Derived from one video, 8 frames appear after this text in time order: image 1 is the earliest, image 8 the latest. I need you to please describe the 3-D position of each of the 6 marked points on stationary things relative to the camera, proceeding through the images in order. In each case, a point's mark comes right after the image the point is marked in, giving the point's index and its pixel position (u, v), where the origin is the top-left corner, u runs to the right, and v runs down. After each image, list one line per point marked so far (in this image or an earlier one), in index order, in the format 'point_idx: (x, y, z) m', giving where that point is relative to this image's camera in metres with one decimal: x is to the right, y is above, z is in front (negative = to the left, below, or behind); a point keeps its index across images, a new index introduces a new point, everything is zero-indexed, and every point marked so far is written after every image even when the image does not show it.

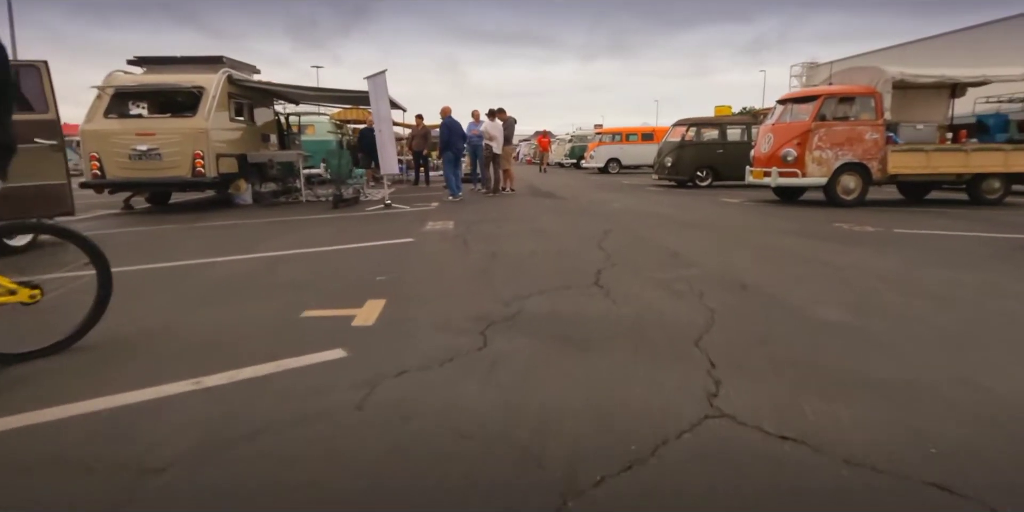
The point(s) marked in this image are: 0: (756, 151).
0: (+5.2, +2.2, +11.7) m
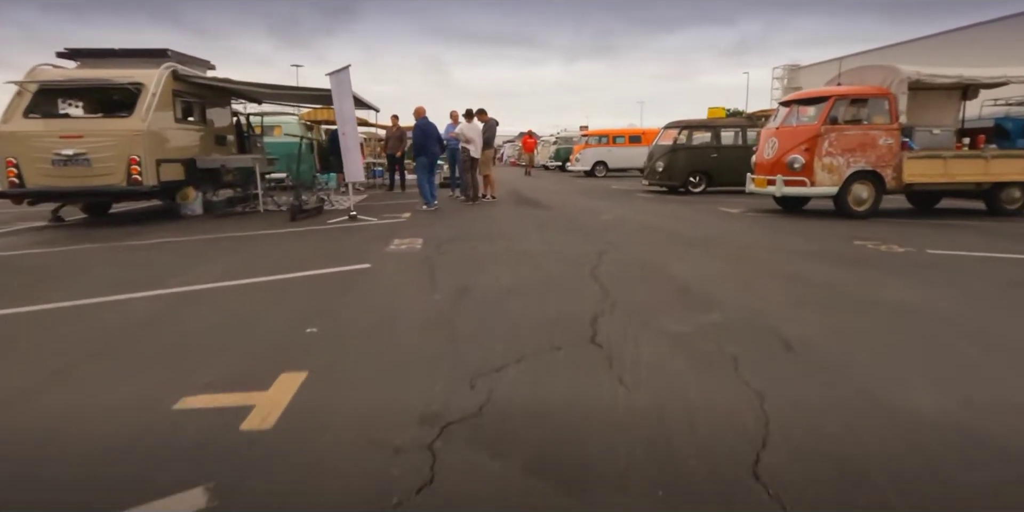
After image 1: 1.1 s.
0: (+4.9, +1.9, +10.7) m
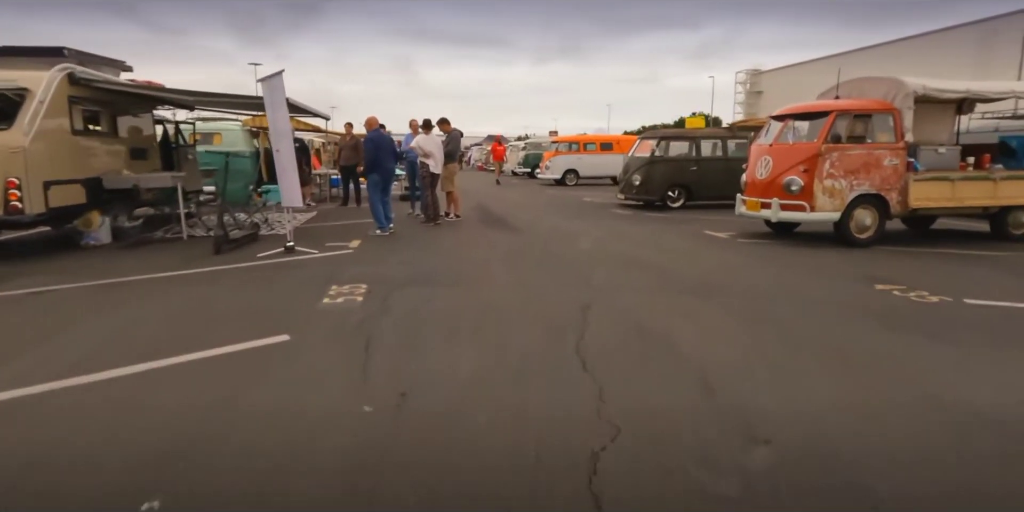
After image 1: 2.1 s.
0: (+4.3, +1.4, +9.7) m
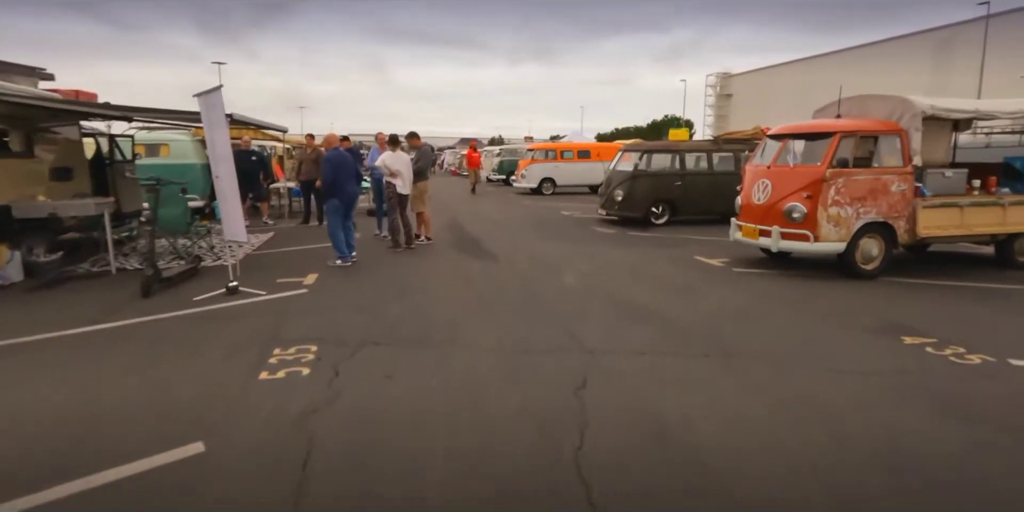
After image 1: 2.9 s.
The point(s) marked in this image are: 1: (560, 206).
0: (+3.9, +0.9, +9.0) m
1: (+1.7, +1.8, +19.8) m
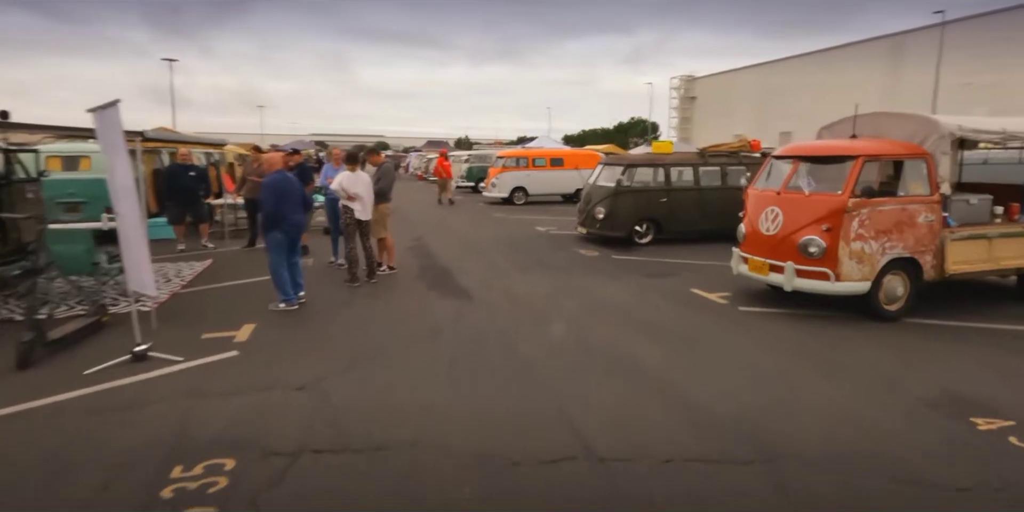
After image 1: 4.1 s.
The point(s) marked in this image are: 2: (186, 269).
0: (+3.5, +0.3, +7.9) m
1: (+0.7, +1.3, +18.6) m
2: (-6.1, -0.2, +10.2) m
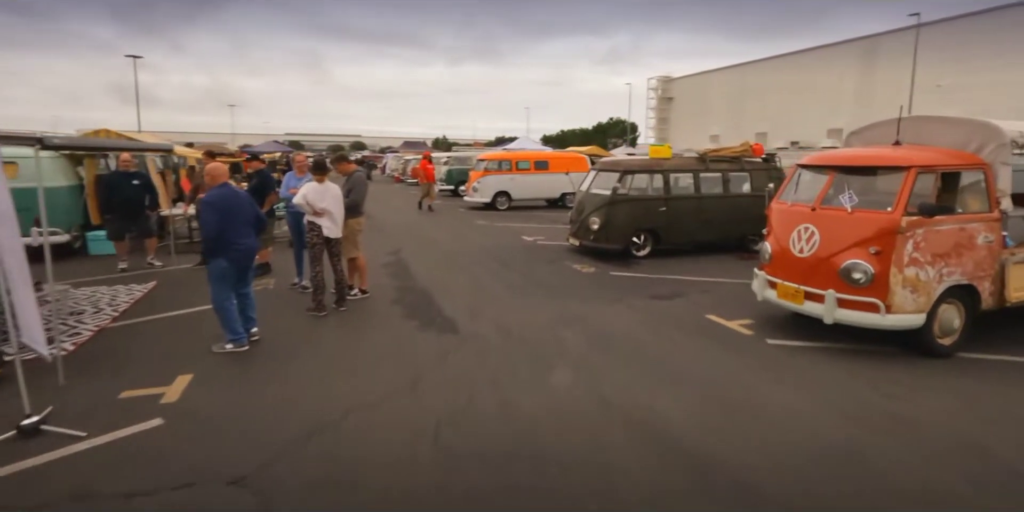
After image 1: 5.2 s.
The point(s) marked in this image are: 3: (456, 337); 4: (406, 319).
0: (+3.4, 0.0, +6.9) m
1: (+0.2, +0.9, +17.4) m
2: (-6.3, -0.6, +8.8) m
3: (-0.7, -1.0, +7.0) m
4: (-1.5, -0.9, +7.7) m
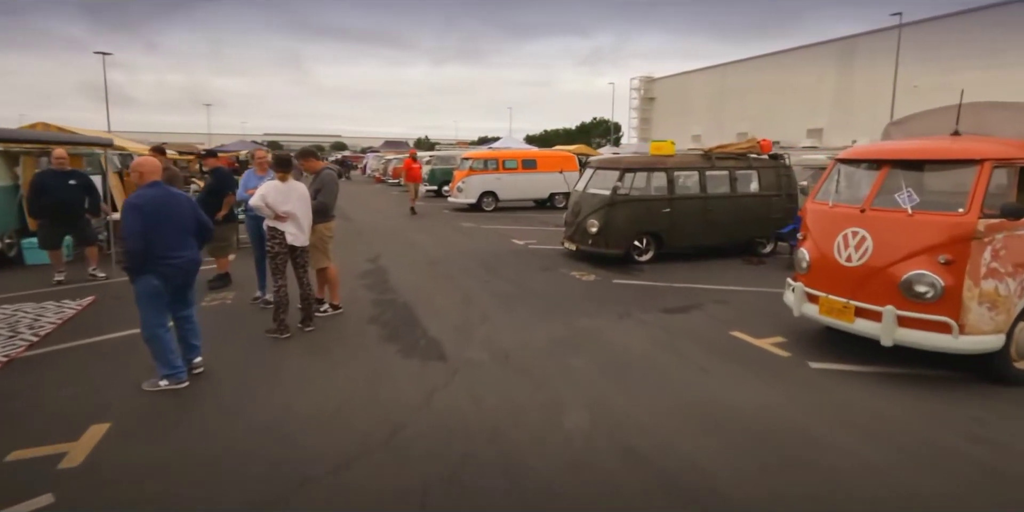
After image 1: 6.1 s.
0: (+3.4, -0.1, +5.9) m
1: (-0.1, +0.8, +16.4) m
2: (-6.3, -0.8, +7.5) m
3: (-0.7, -1.1, +5.9) m
4: (-1.5, -1.0, +6.6) m
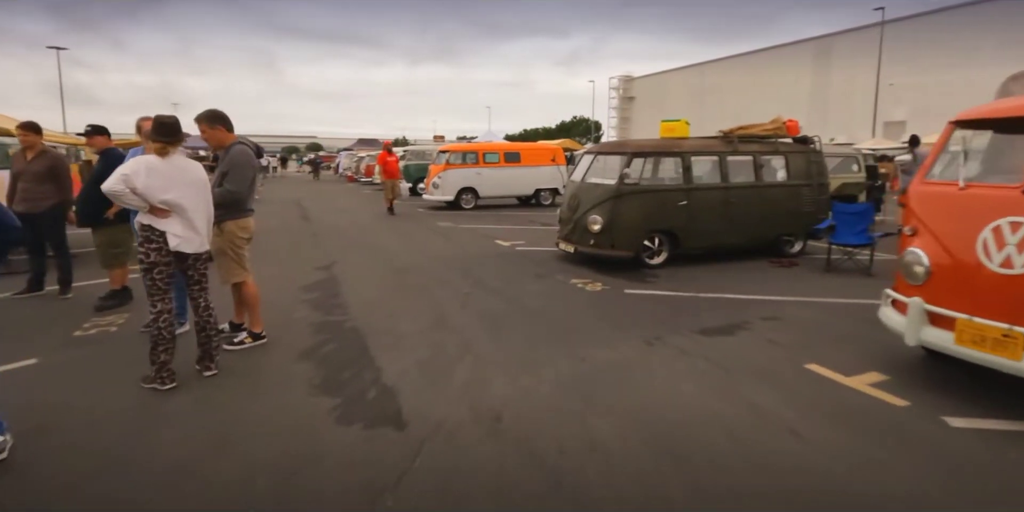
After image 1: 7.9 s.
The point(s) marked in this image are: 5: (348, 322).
0: (+3.4, -0.1, +4.0) m
1: (-0.6, +0.7, +14.3) m
2: (-6.4, -0.9, +5.3) m
3: (-0.8, -1.2, +3.8) m
4: (-1.6, -1.1, +4.5) m
5: (-1.8, -0.7, +6.2) m
